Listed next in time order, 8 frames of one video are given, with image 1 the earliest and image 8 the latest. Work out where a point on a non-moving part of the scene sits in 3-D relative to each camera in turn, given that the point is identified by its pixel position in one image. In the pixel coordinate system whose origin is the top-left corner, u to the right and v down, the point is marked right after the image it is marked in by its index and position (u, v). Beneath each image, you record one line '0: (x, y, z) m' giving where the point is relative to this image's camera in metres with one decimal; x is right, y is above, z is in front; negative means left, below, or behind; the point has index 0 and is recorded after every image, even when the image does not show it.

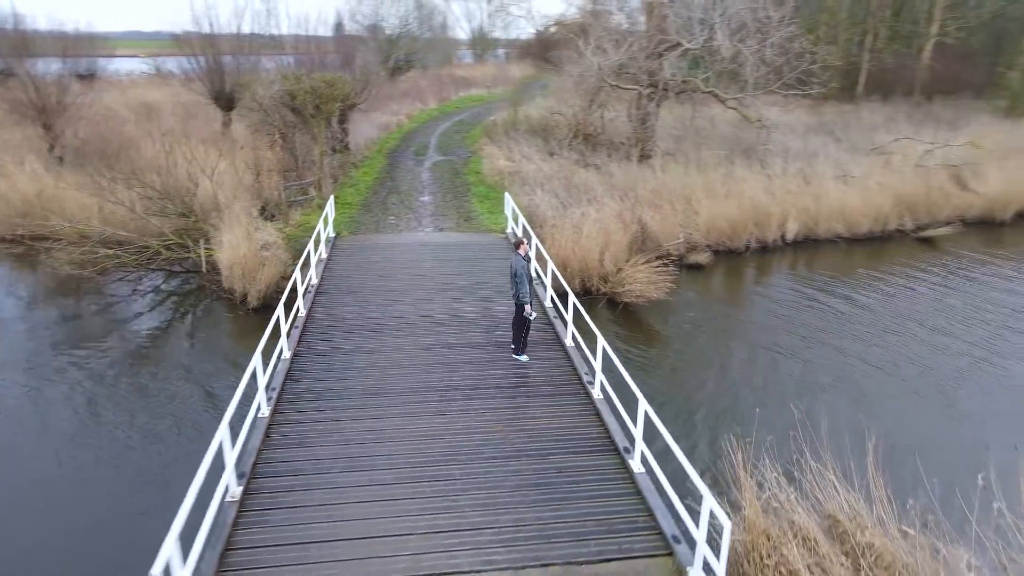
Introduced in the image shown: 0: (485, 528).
0: (-0.2, -1.7, +5.3) m
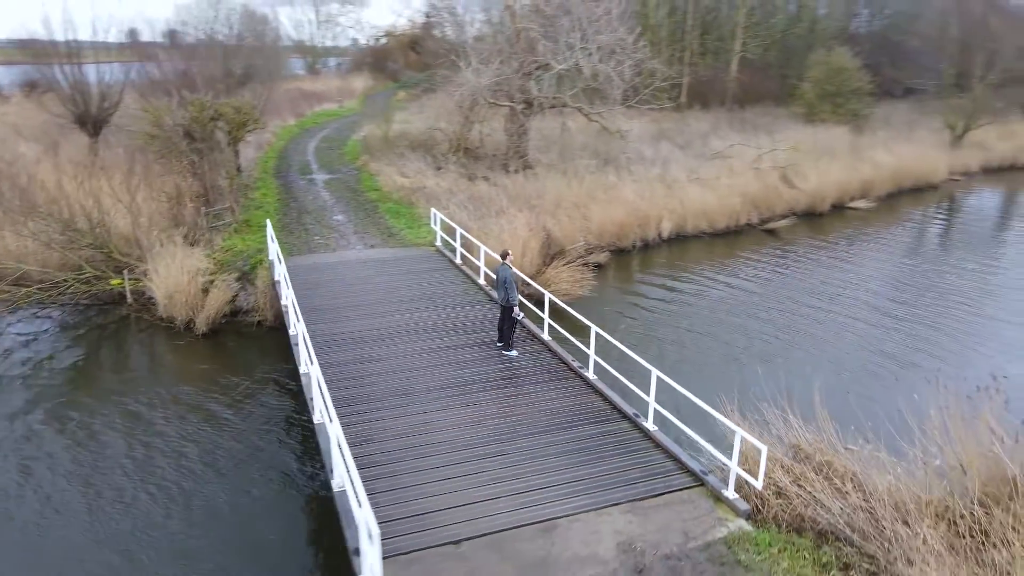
0: (+0.4, -1.7, +6.6) m
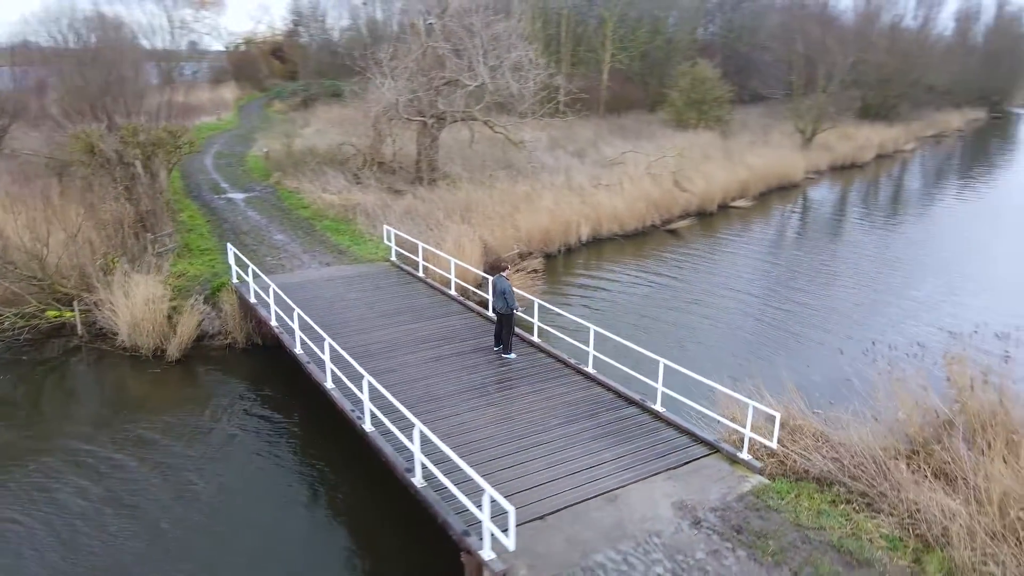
0: (+0.9, -1.8, +7.7) m
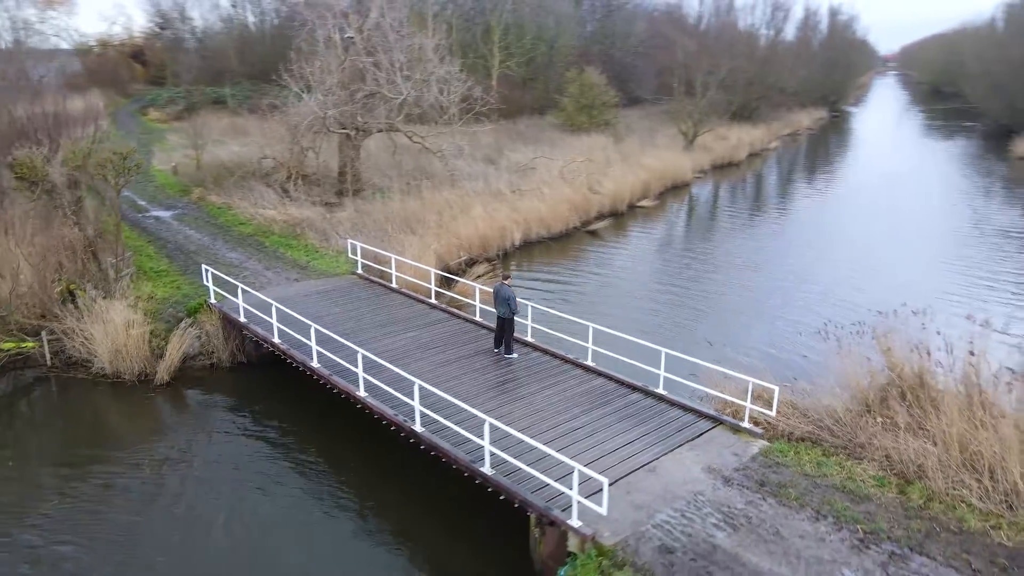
0: (+1.4, -1.8, +9.0) m
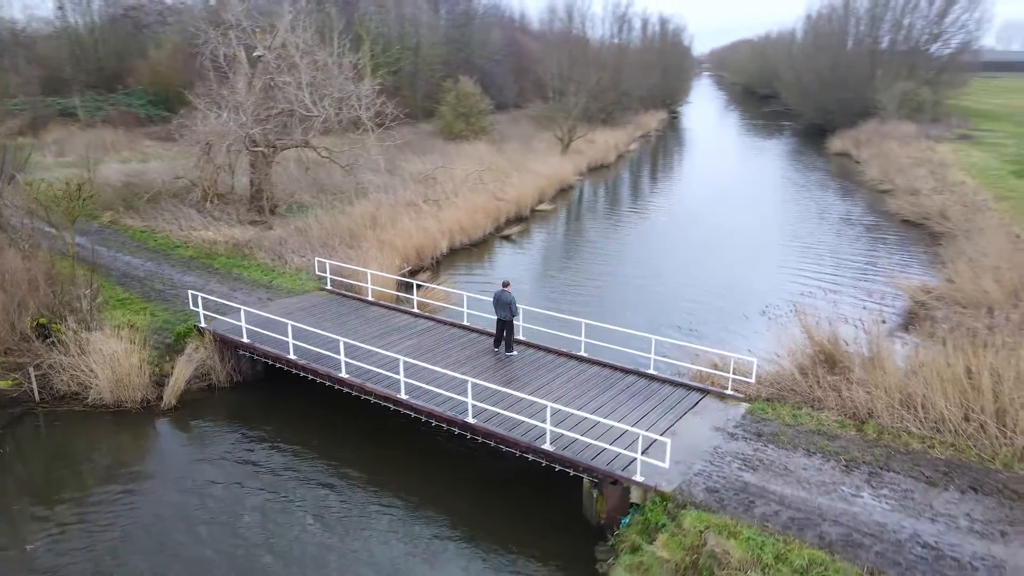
0: (+1.9, -1.8, +10.9) m
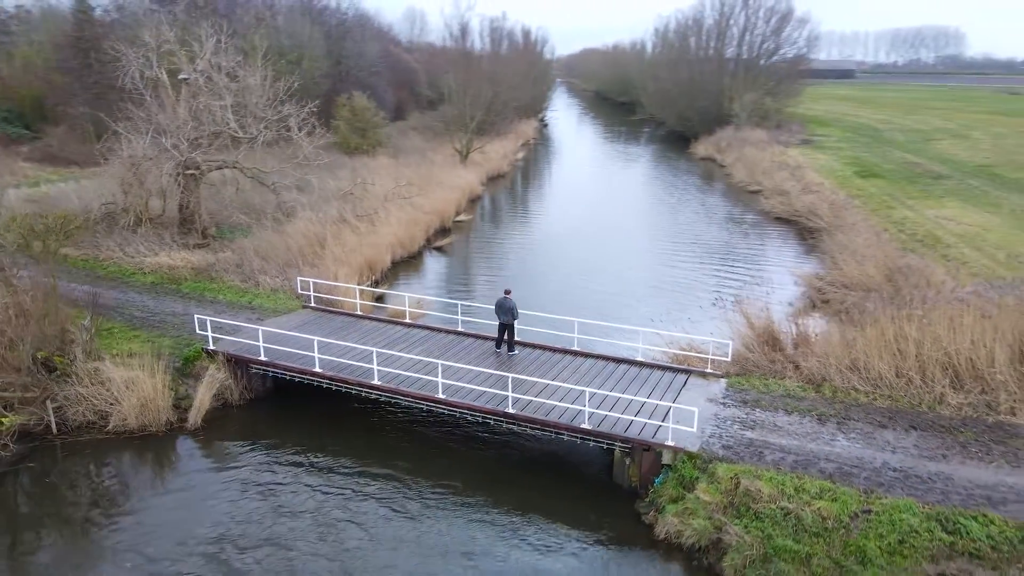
0: (+2.4, -1.8, +12.9) m
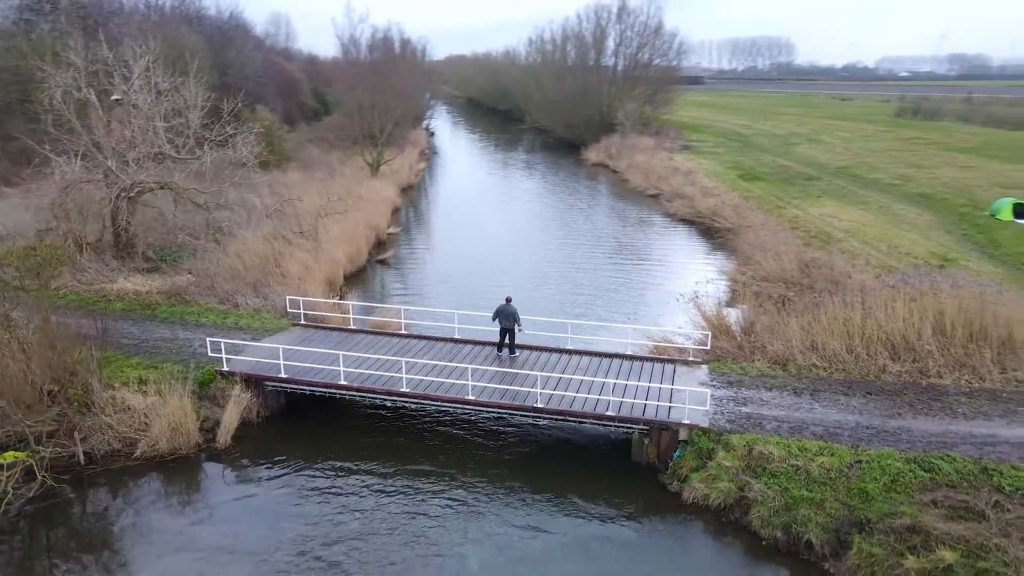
0: (+2.7, -1.9, +14.6) m
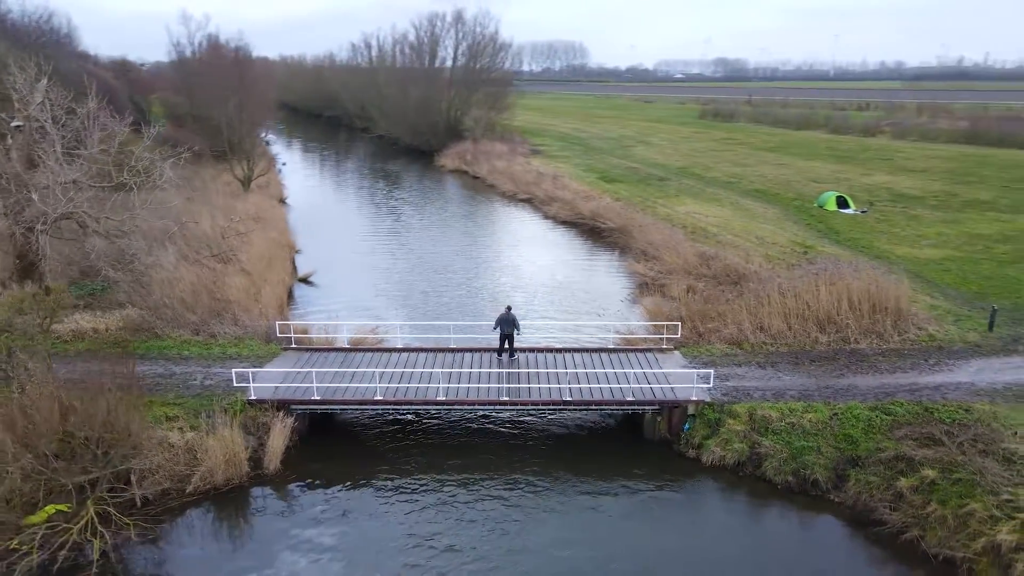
0: (+2.9, -1.9, +16.9) m
